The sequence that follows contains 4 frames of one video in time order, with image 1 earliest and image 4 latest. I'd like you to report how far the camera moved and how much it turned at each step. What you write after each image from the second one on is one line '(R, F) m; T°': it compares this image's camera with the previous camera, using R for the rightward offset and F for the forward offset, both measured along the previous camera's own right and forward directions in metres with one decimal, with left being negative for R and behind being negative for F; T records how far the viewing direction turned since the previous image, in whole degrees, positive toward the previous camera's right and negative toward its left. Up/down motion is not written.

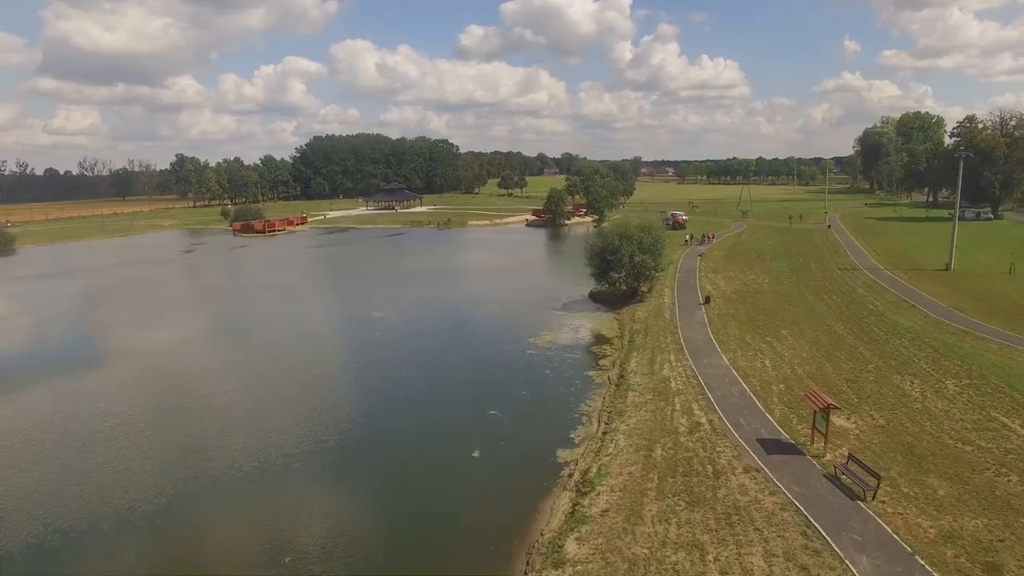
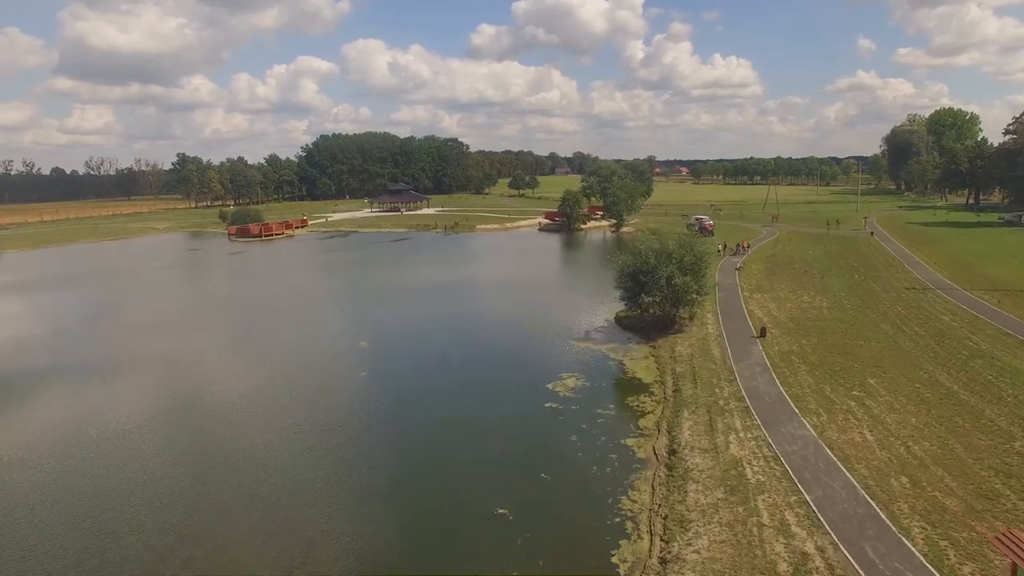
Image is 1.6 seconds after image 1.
(-0.2, +5.8) m; -1°
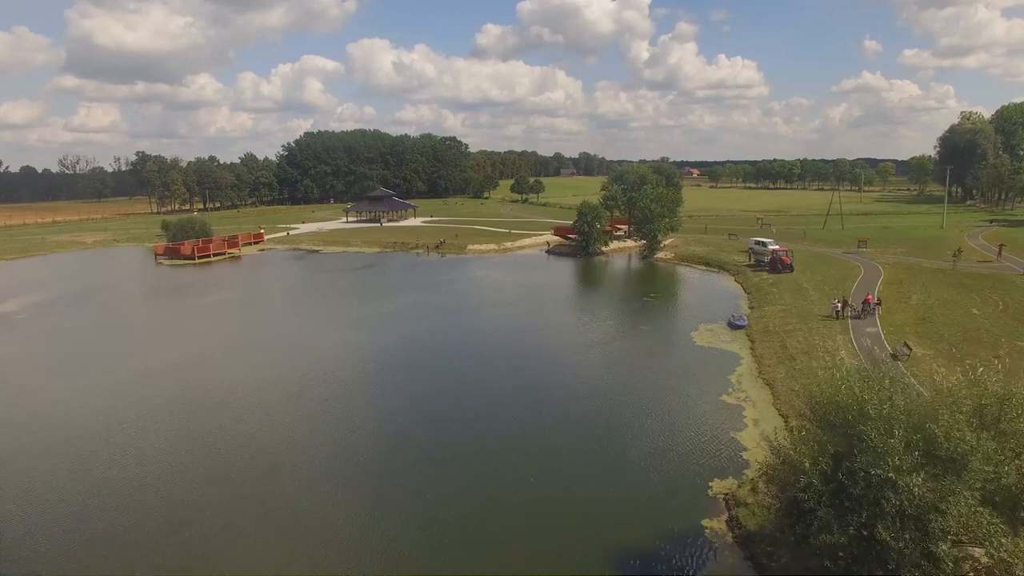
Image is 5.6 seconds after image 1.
(+0.4, +19.4) m; 0°
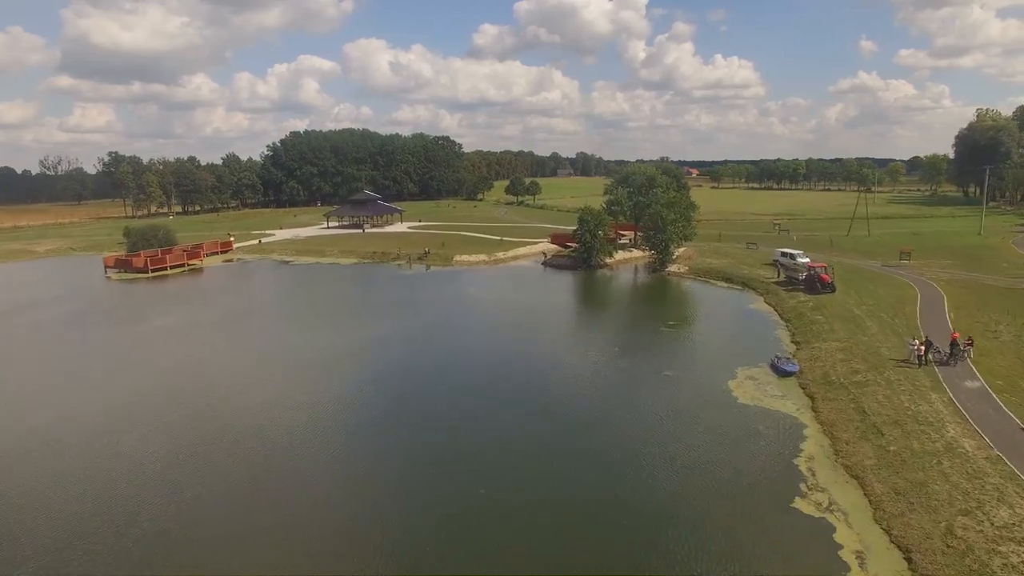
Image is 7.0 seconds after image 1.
(+0.5, +7.8) m; 0°
